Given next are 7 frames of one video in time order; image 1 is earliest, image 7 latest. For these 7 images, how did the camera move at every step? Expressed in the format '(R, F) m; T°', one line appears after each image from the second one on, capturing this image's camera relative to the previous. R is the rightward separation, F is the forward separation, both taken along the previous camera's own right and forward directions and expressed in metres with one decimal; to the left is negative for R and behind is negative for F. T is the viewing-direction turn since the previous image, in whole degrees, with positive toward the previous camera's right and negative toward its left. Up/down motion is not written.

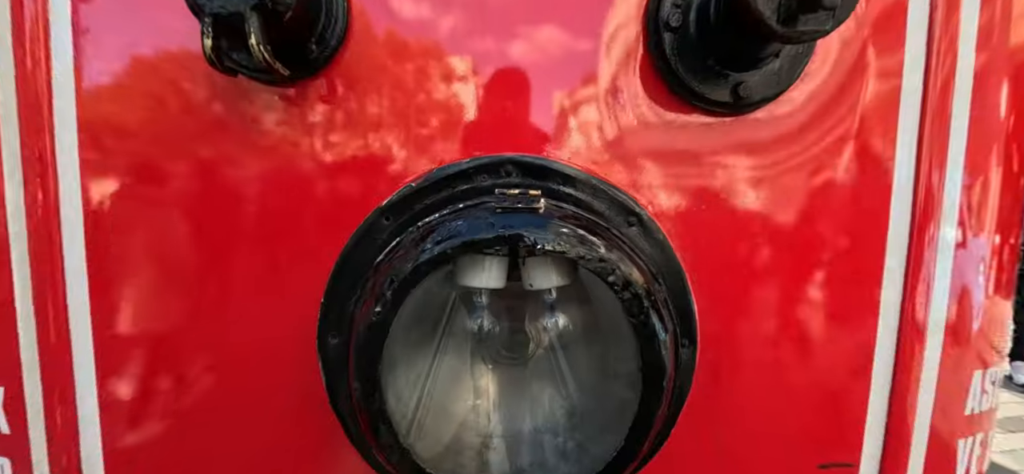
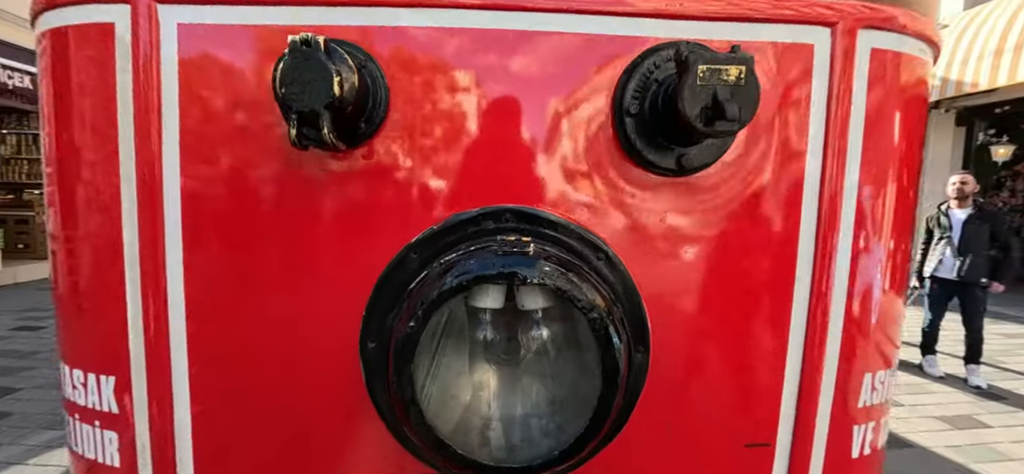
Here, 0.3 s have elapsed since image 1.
(0.0, -0.1) m; +1°
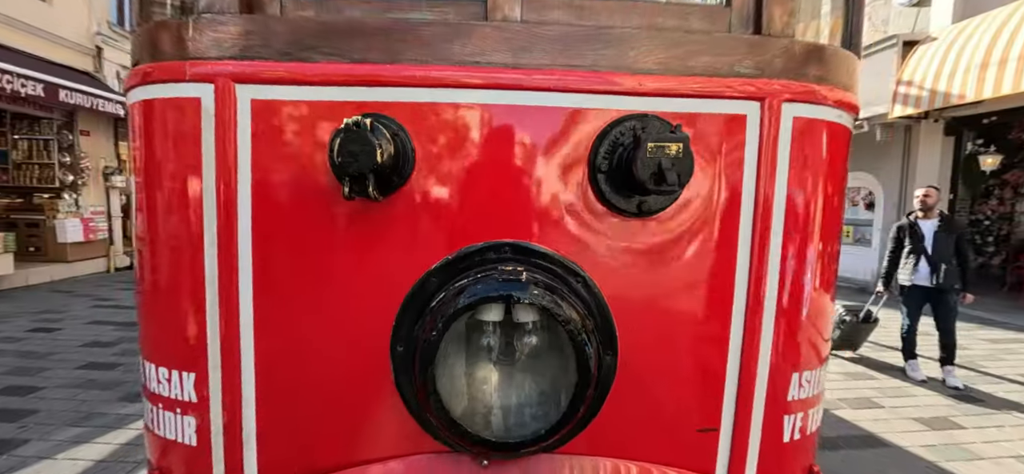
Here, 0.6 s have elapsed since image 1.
(0.0, -0.2) m; 0°
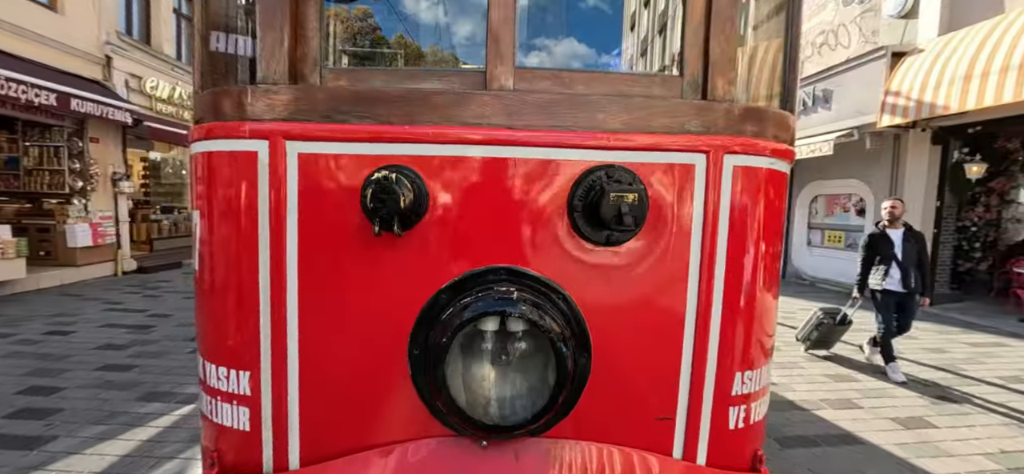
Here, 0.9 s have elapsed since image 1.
(0.0, -0.2) m; 0°
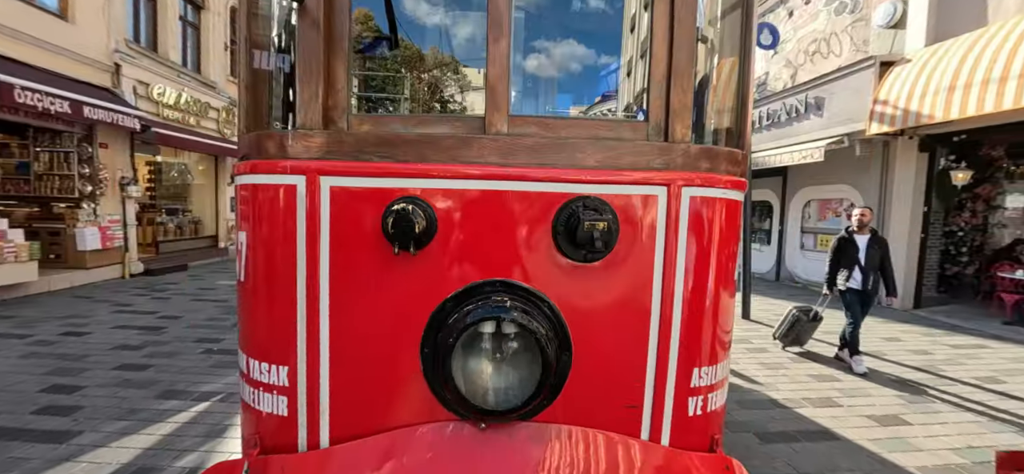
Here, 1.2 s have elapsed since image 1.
(0.0, -0.2) m; 0°
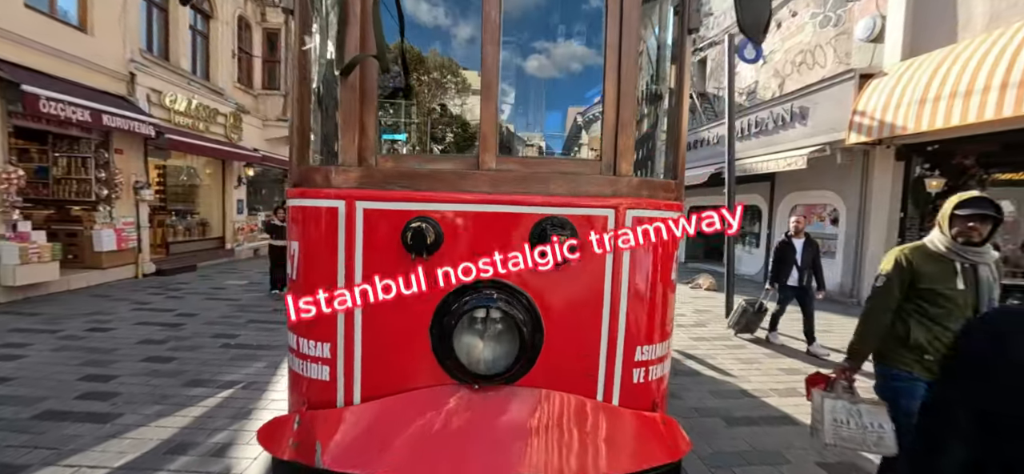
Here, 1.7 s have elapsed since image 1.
(0.0, -0.4) m; 0°
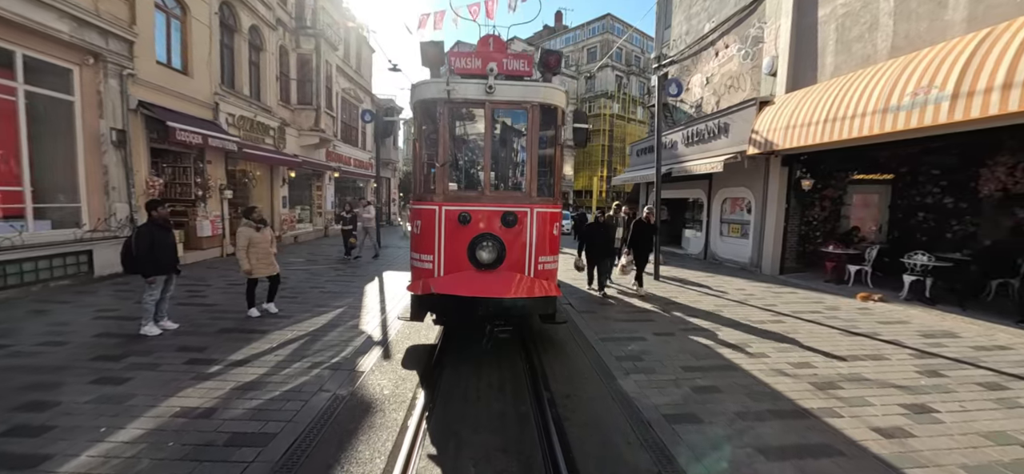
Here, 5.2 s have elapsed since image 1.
(+0.1, -2.9) m; 0°
